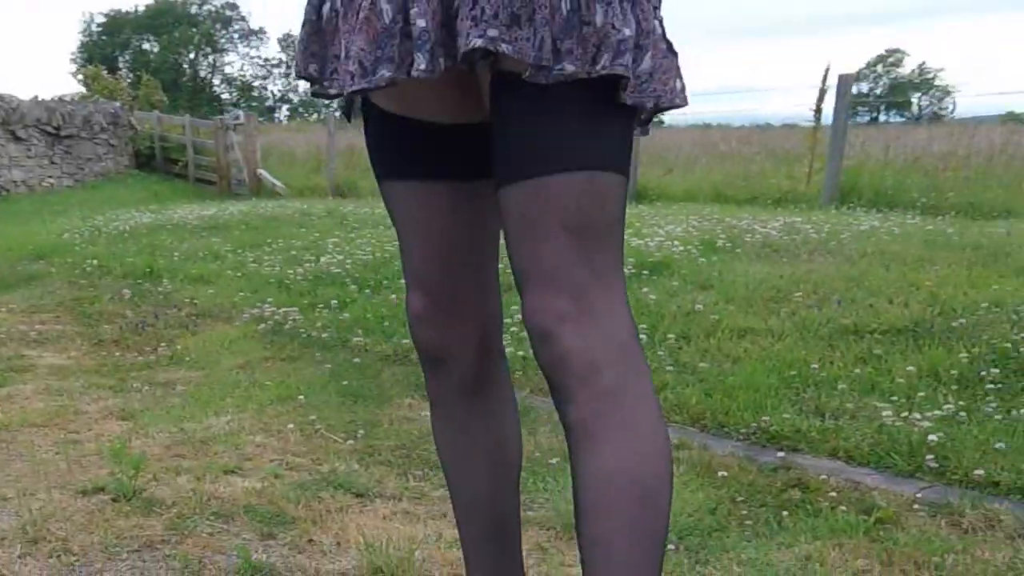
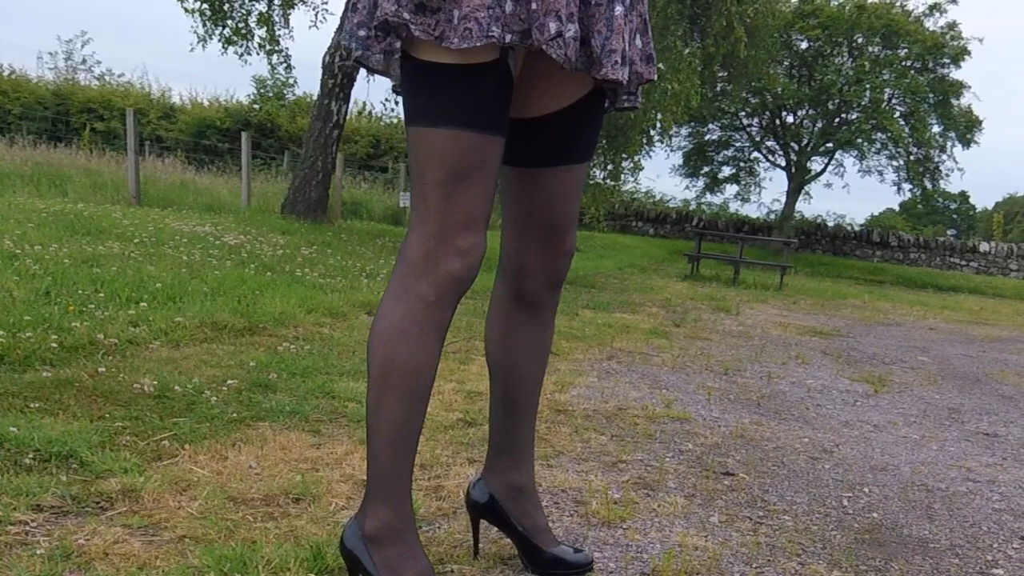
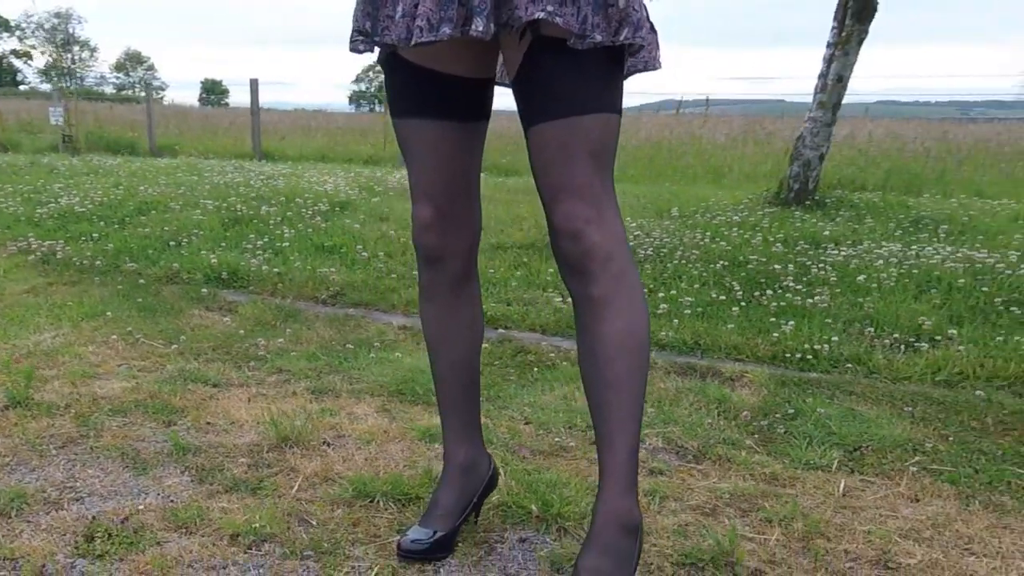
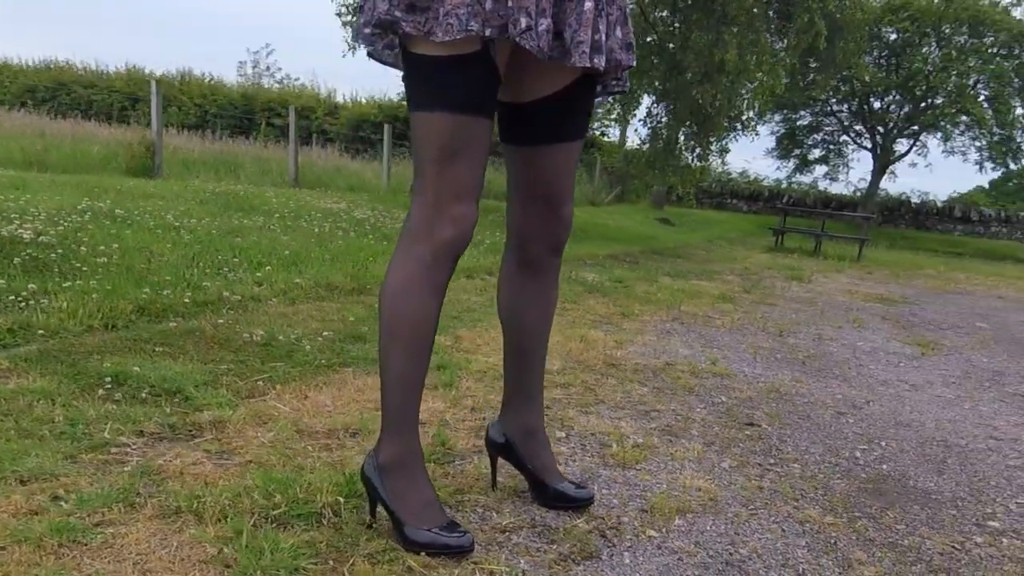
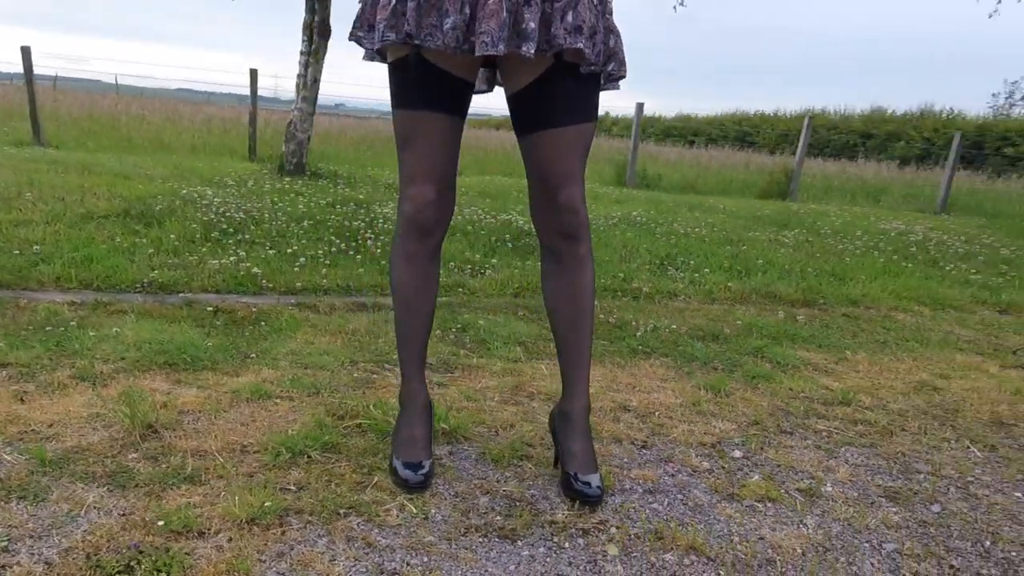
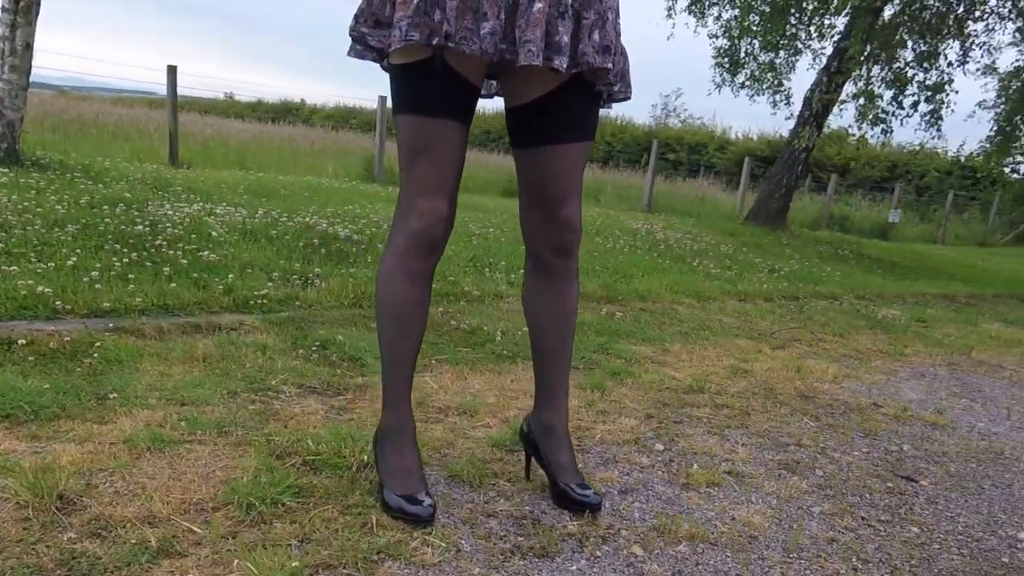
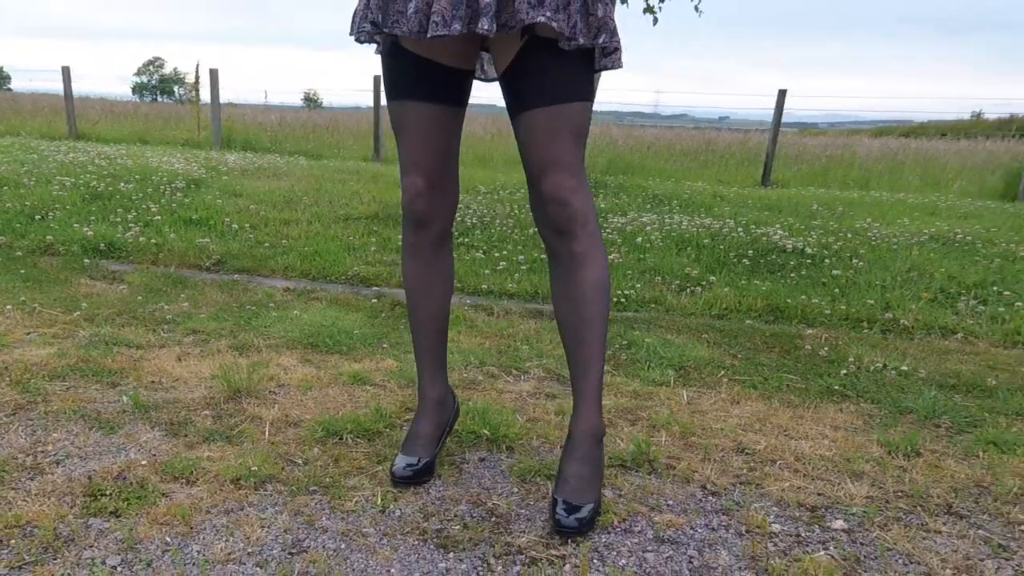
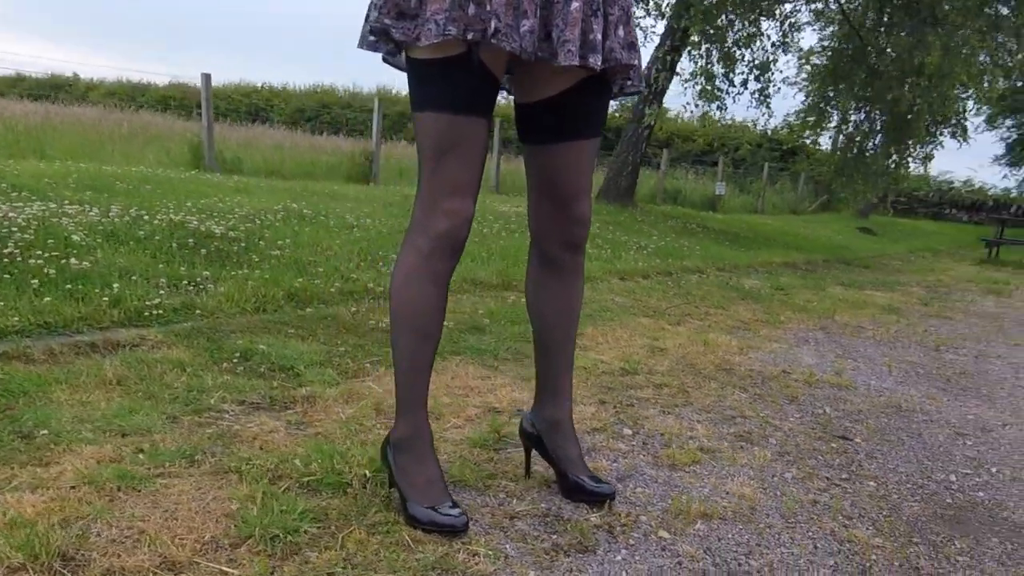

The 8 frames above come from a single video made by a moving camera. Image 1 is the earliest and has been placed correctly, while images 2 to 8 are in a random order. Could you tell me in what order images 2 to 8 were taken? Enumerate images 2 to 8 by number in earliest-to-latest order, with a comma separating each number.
3, 7, 5, 6, 8, 4, 2
